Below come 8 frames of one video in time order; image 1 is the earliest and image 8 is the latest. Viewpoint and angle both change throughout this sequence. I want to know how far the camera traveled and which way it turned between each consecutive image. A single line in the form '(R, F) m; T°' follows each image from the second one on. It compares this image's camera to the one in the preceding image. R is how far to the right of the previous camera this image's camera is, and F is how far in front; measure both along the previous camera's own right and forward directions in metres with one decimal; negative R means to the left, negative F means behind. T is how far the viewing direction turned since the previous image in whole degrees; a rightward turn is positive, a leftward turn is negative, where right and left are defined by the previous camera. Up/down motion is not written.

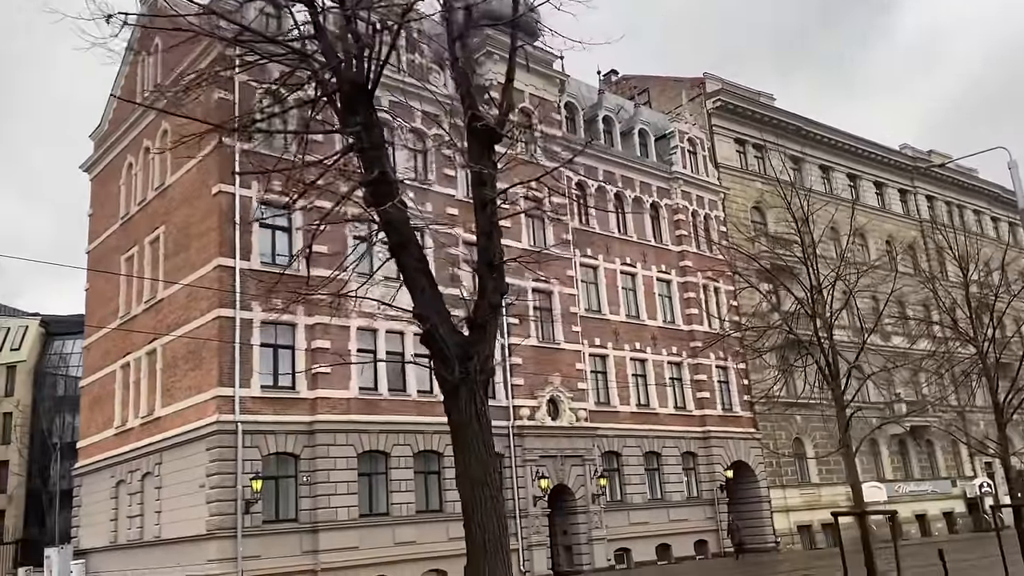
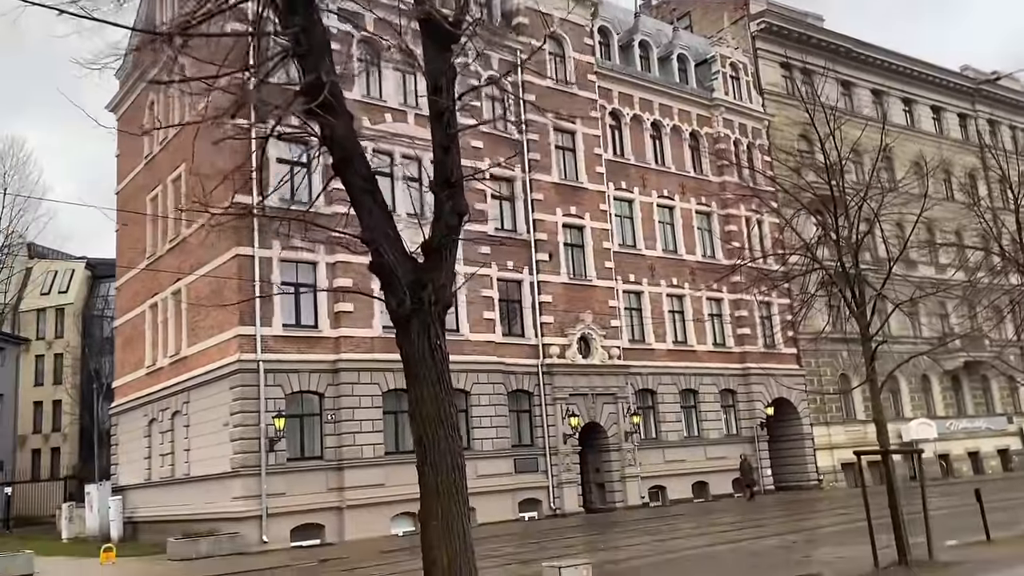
(+0.6, +0.7) m; -3°
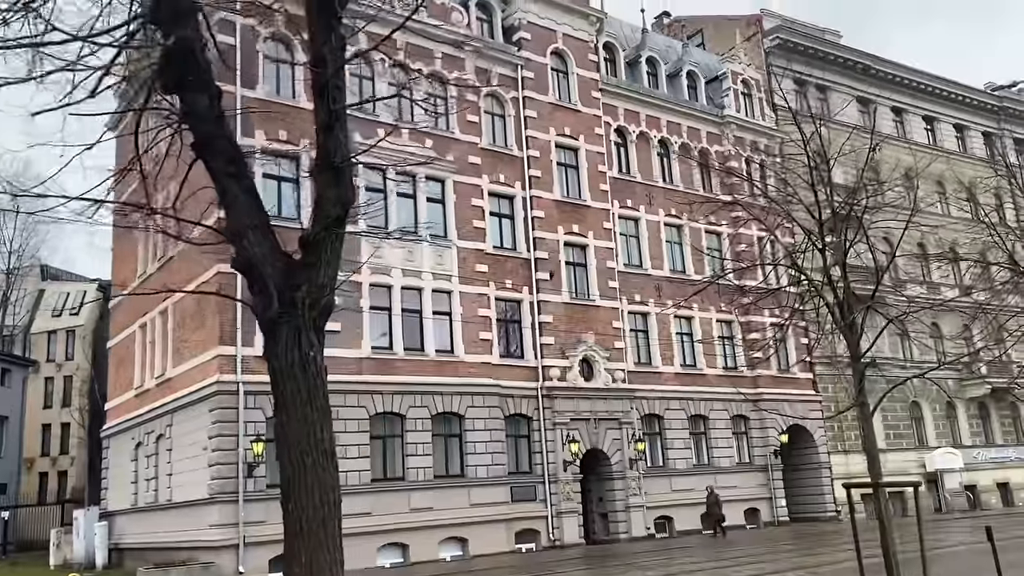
(+0.8, +0.9) m; -2°
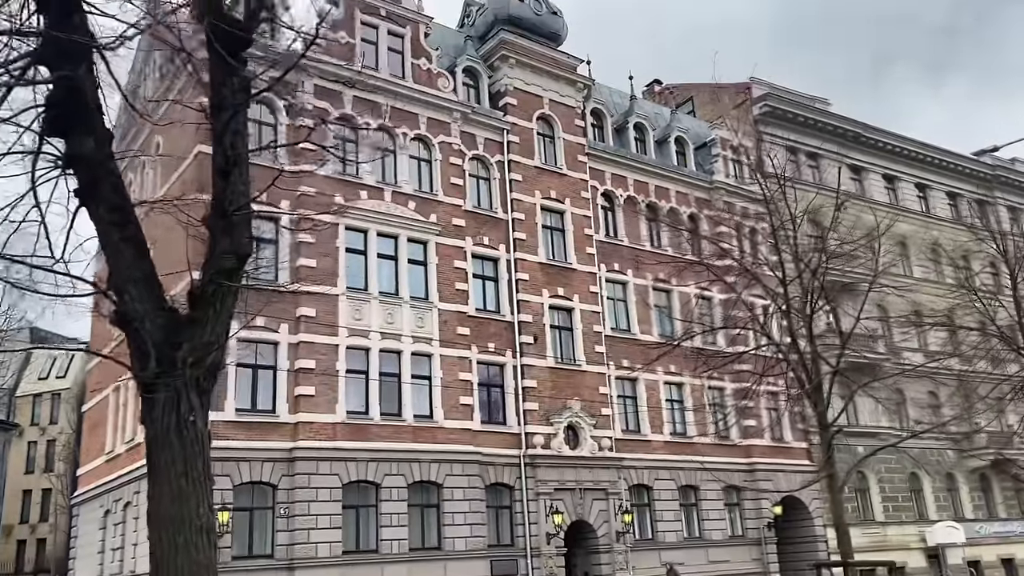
(+0.6, +0.4) m; 0°
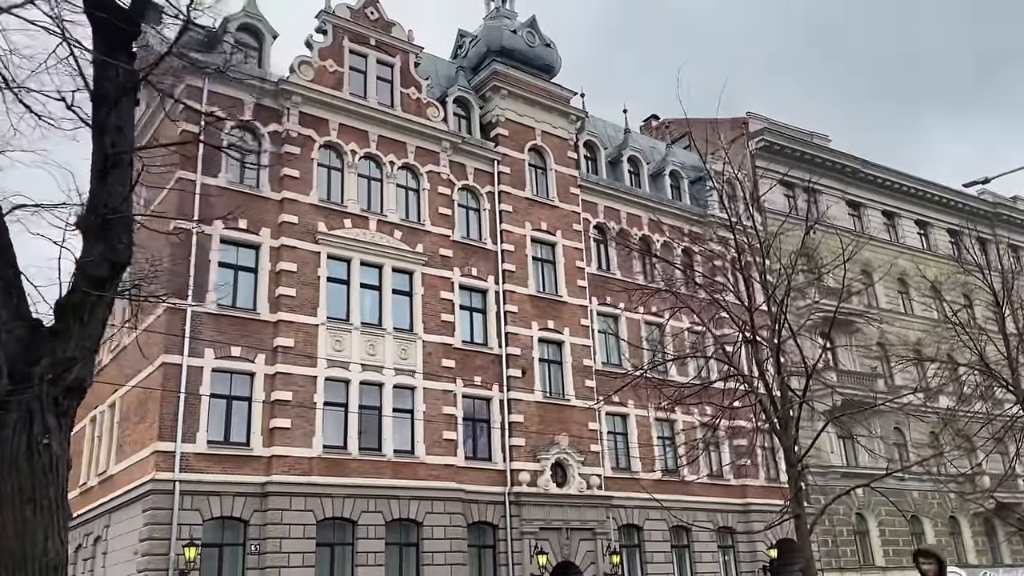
(+0.5, +0.5) m; 0°
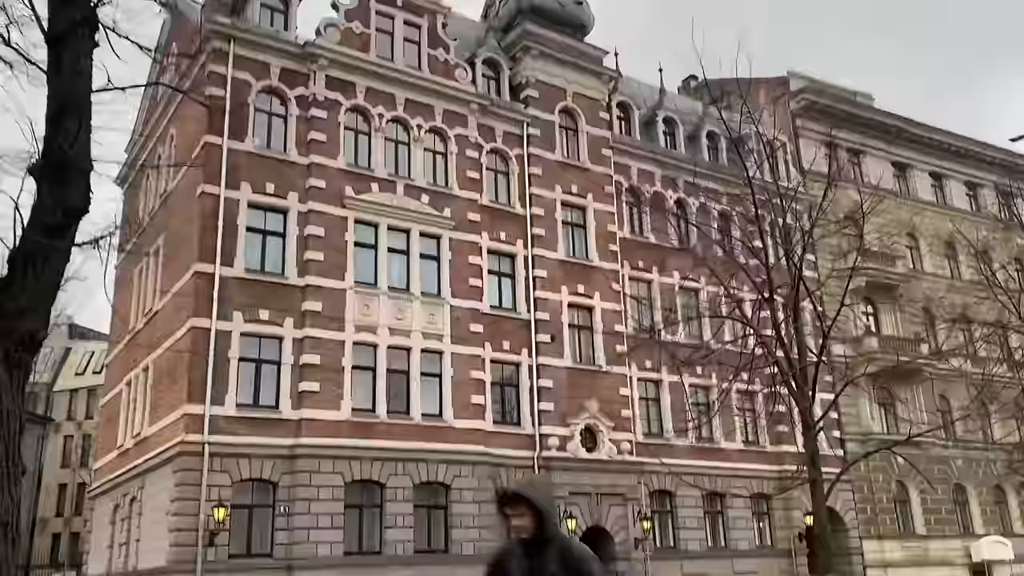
(+0.4, +0.3) m; -3°
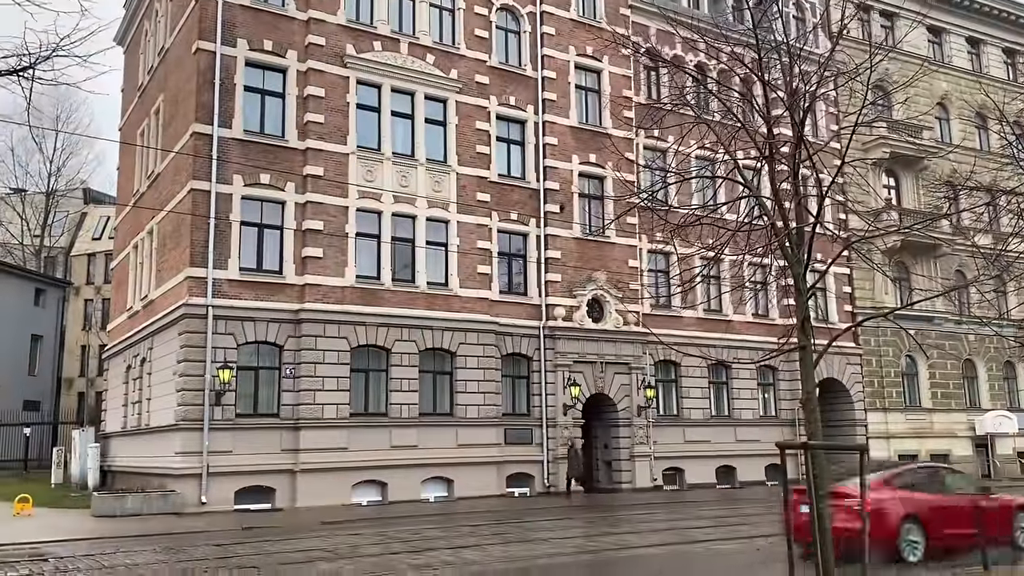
(+0.3, +0.4) m; -1°
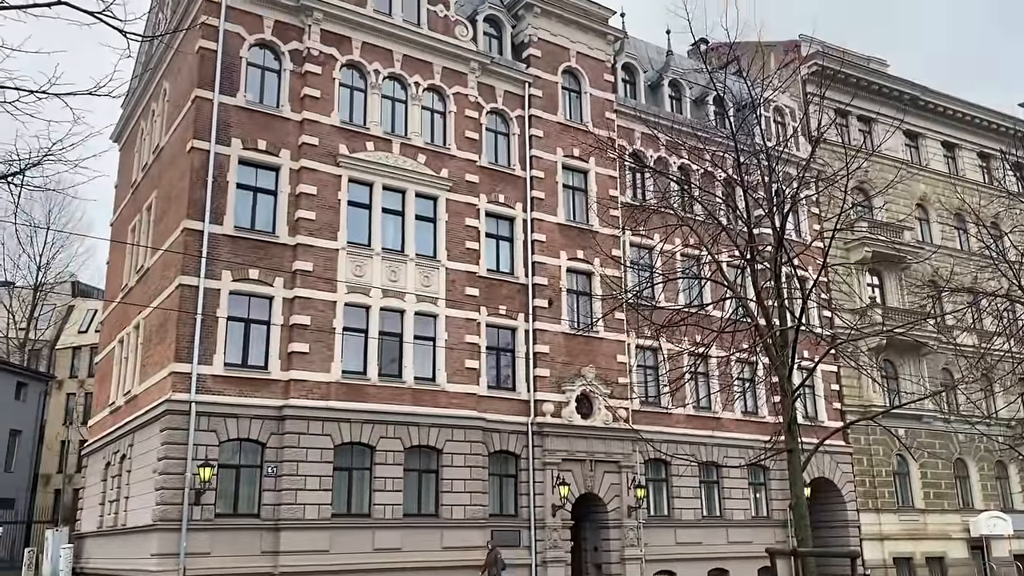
(0.0, 0.0) m; +1°
